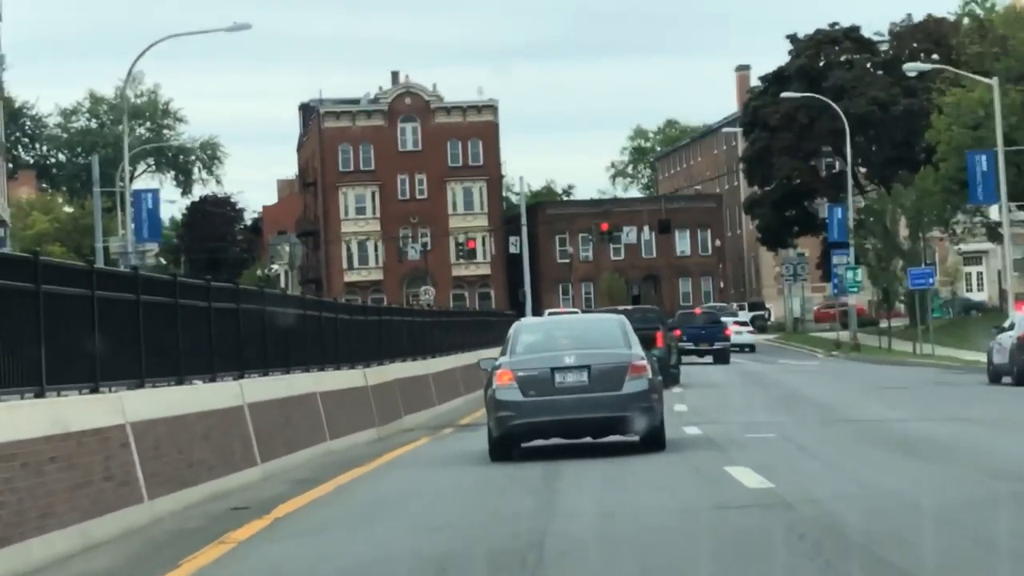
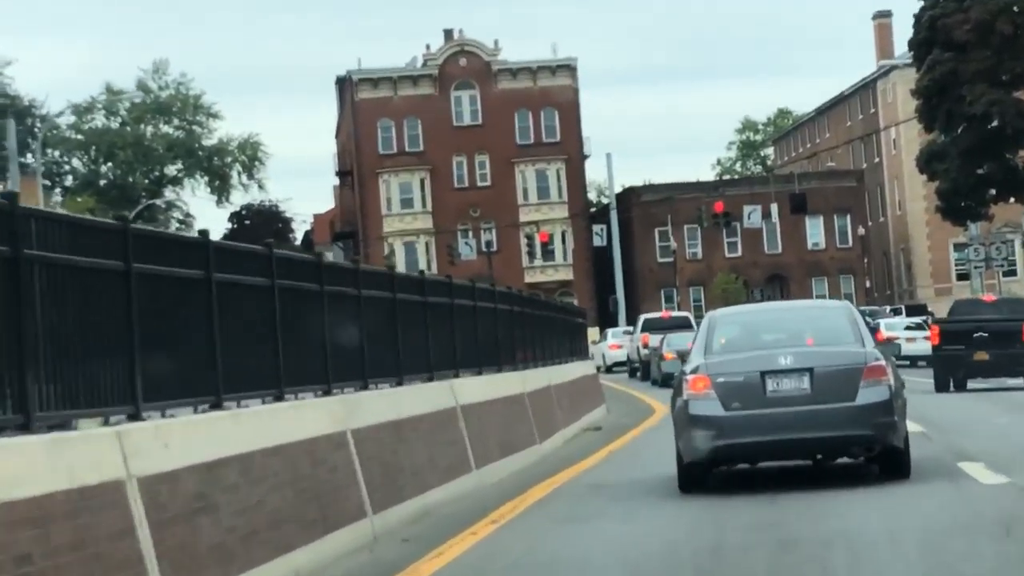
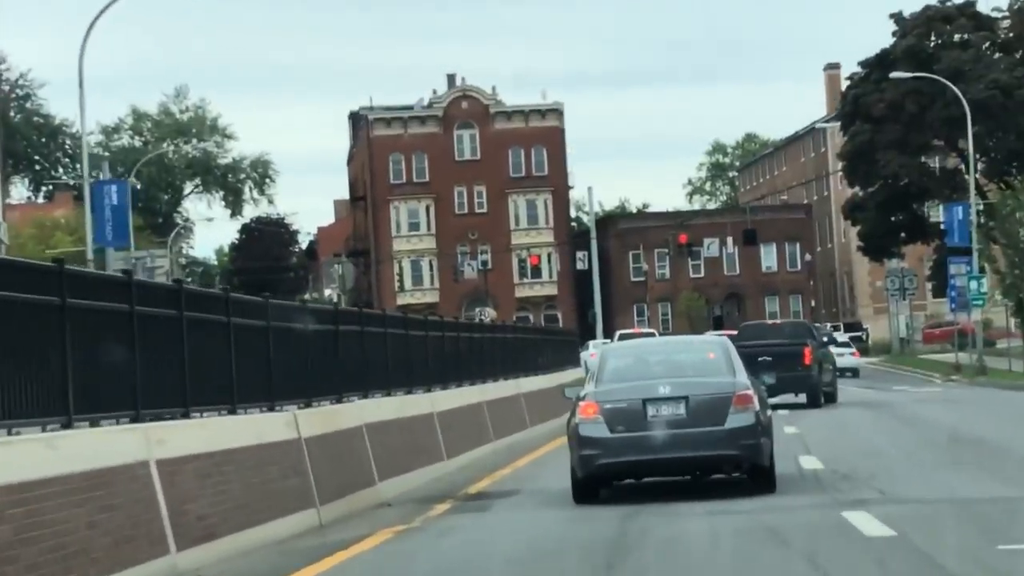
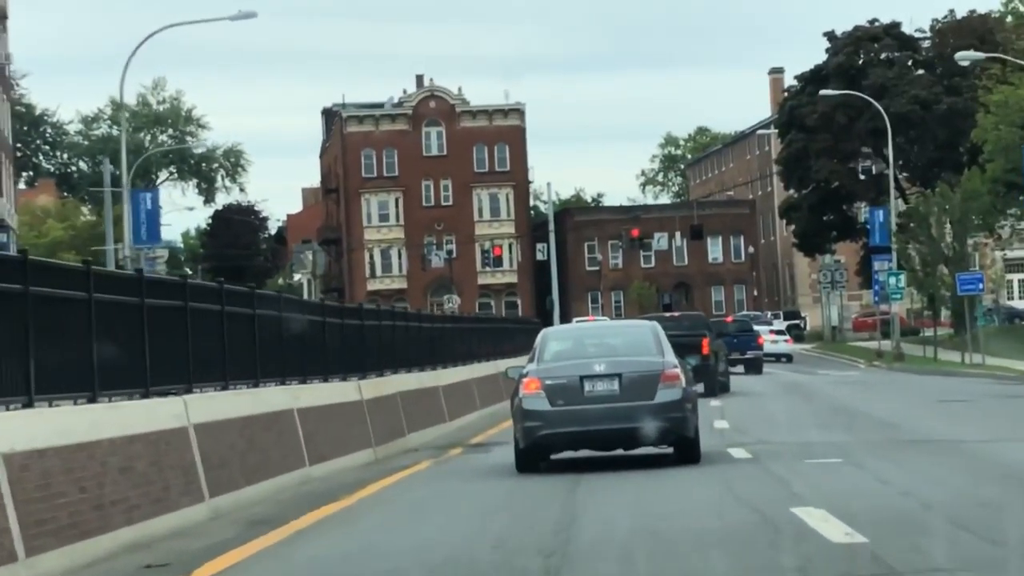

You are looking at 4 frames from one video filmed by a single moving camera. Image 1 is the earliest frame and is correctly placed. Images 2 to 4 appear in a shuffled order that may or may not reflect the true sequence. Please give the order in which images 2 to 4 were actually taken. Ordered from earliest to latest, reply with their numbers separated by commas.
4, 3, 2
